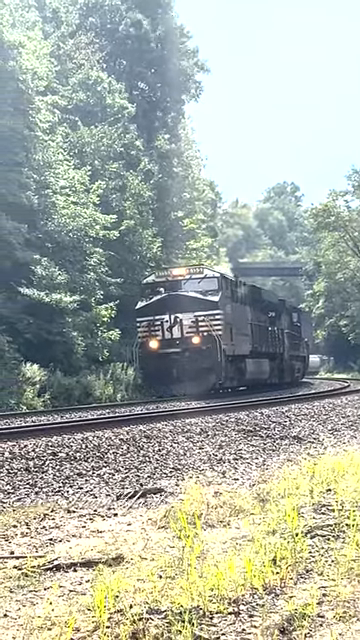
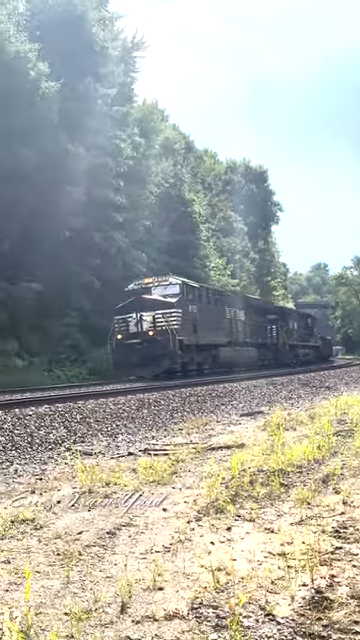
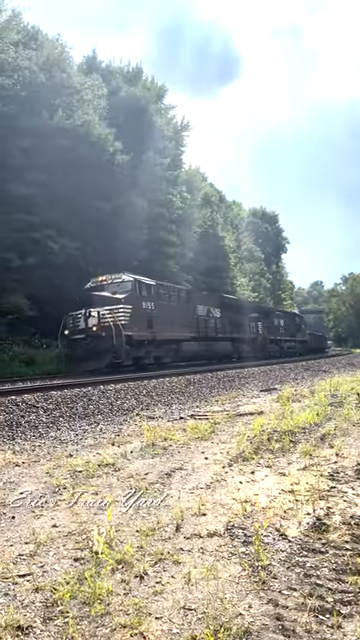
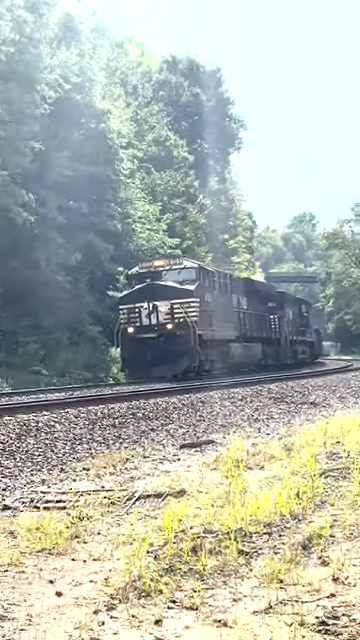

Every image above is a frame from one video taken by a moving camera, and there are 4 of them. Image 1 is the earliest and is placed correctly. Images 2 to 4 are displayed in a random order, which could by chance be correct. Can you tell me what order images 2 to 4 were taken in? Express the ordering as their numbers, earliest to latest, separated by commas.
4, 2, 3
